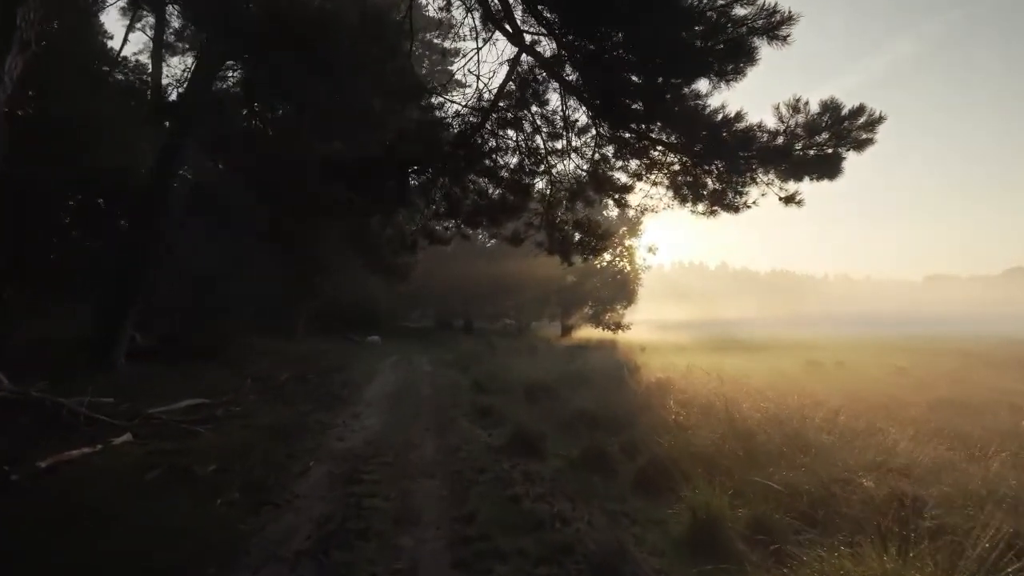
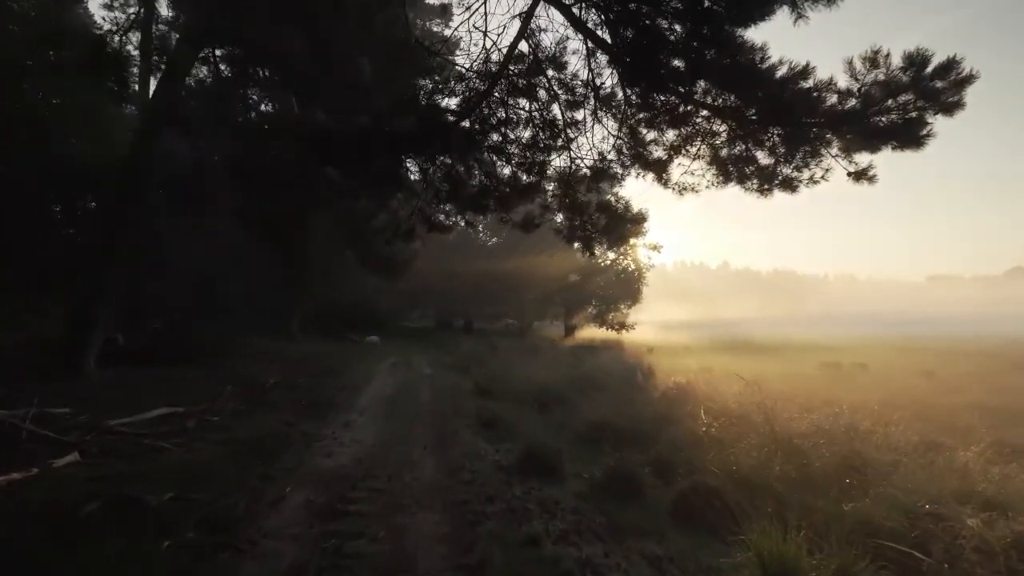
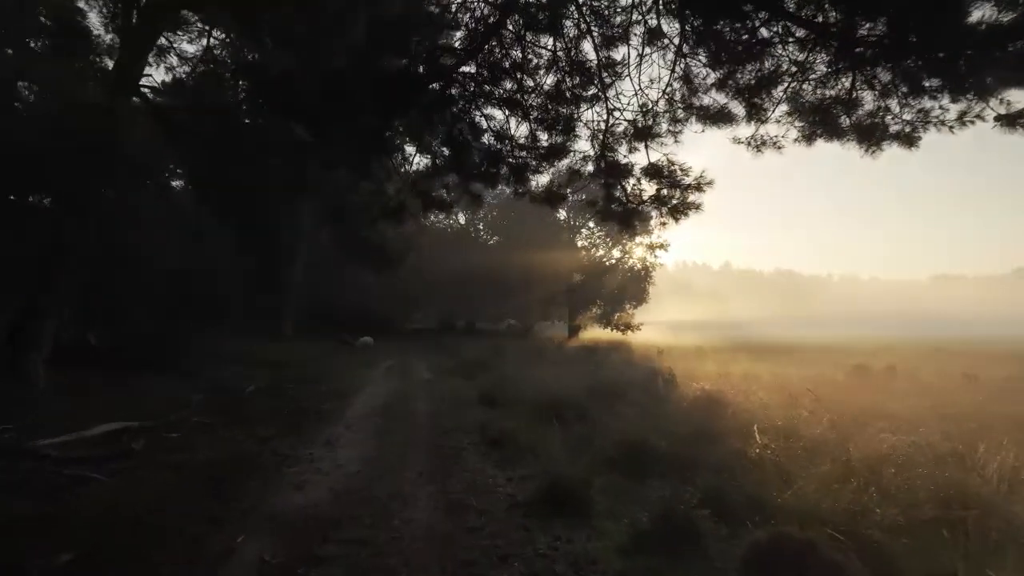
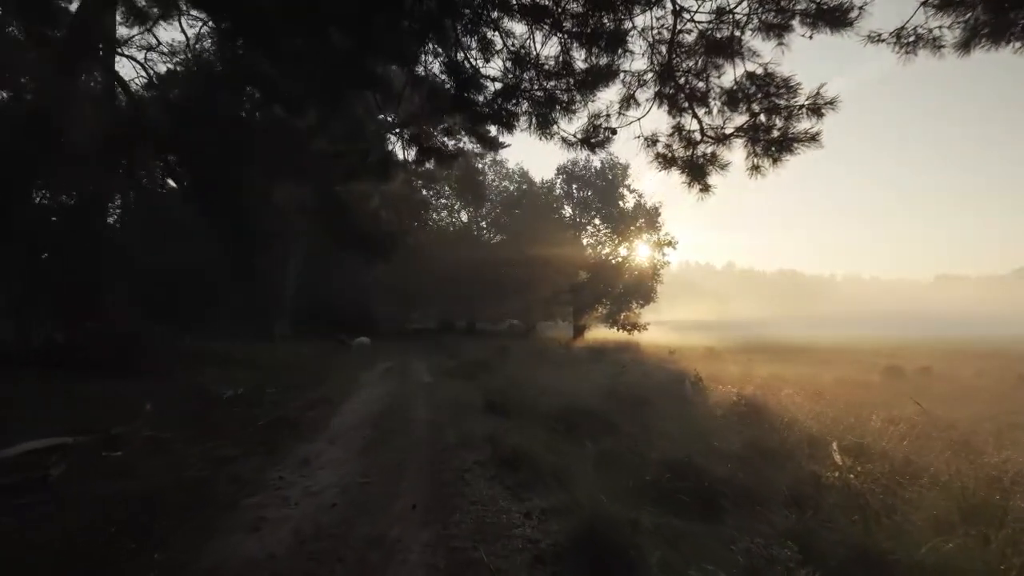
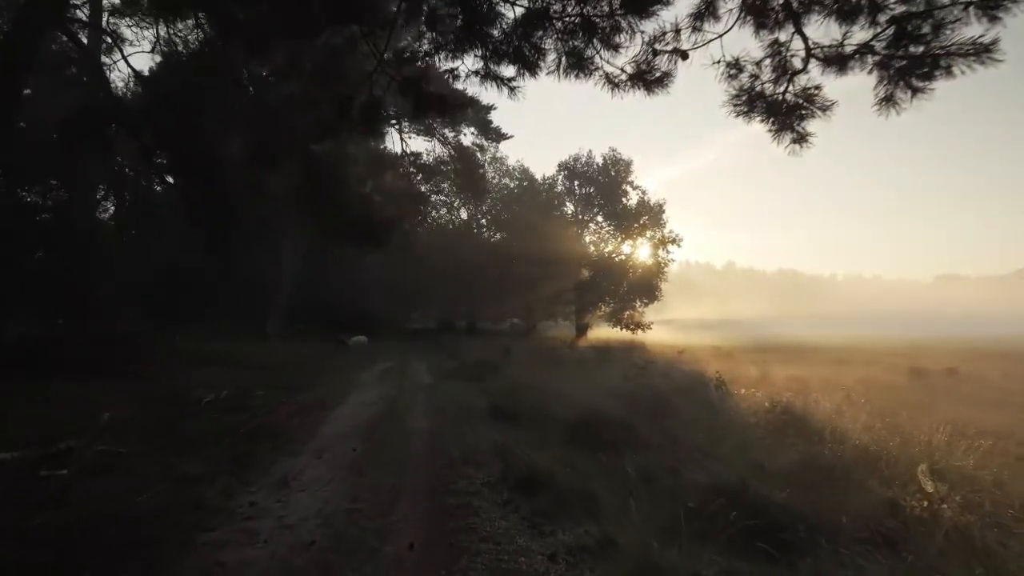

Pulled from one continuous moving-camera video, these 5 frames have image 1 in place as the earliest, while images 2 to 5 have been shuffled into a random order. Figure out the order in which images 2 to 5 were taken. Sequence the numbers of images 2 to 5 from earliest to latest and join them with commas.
2, 3, 4, 5
